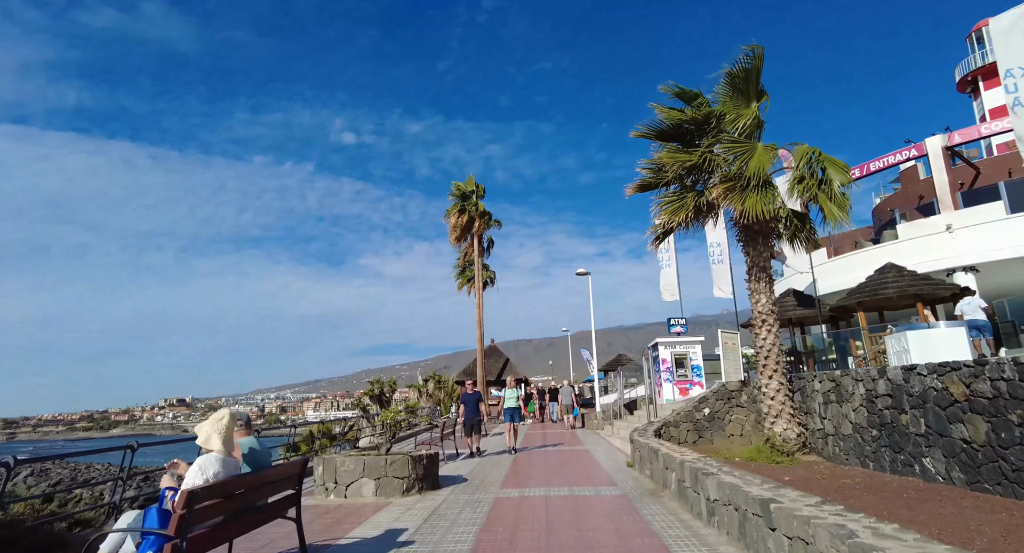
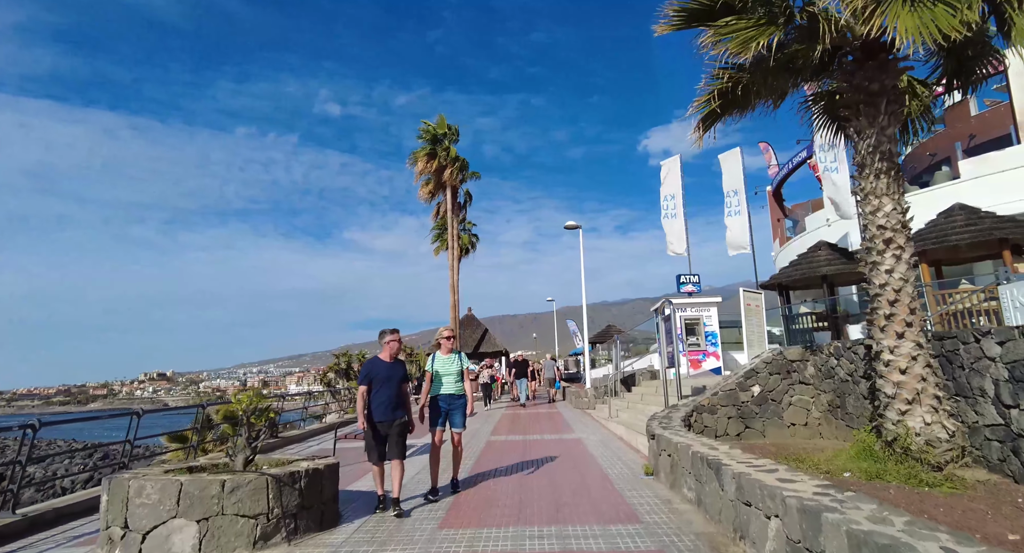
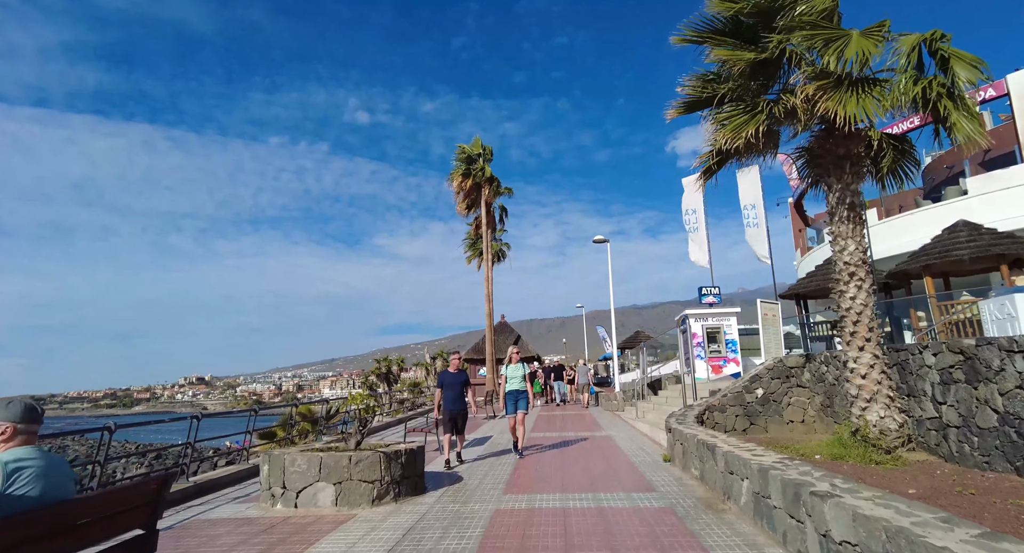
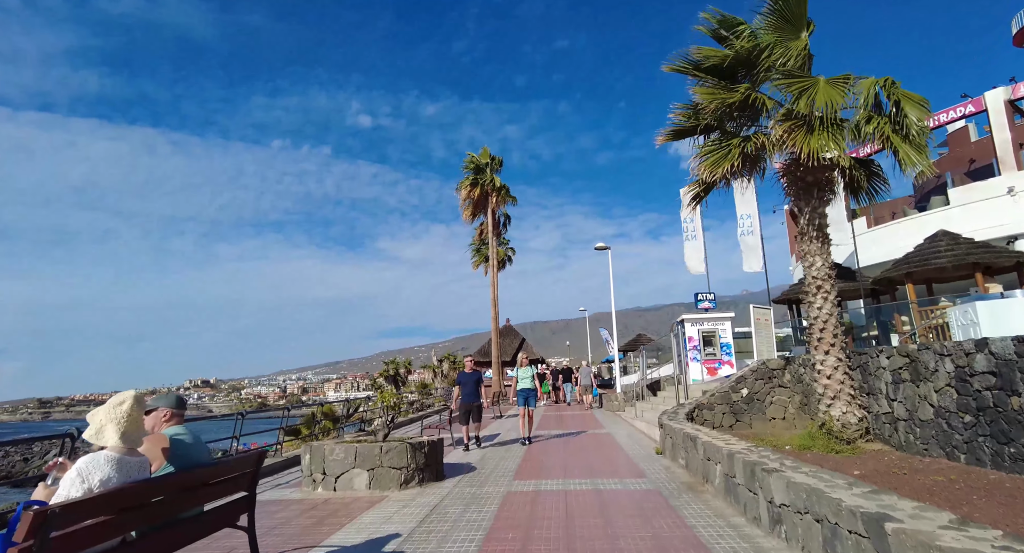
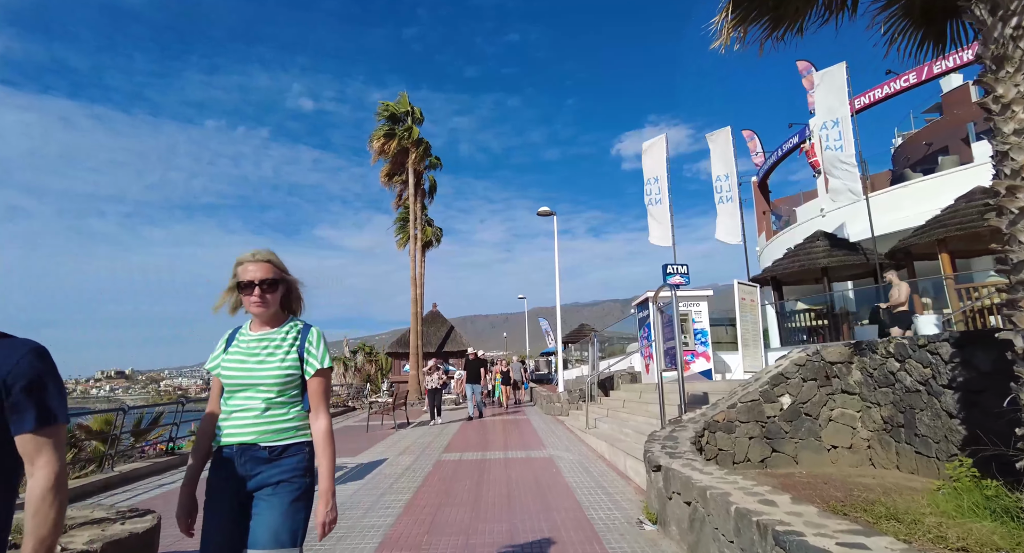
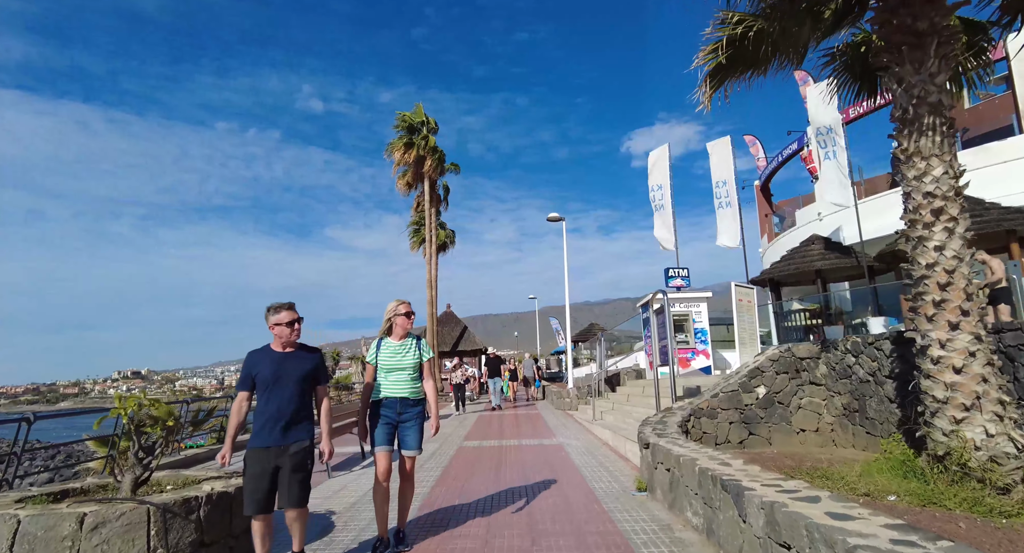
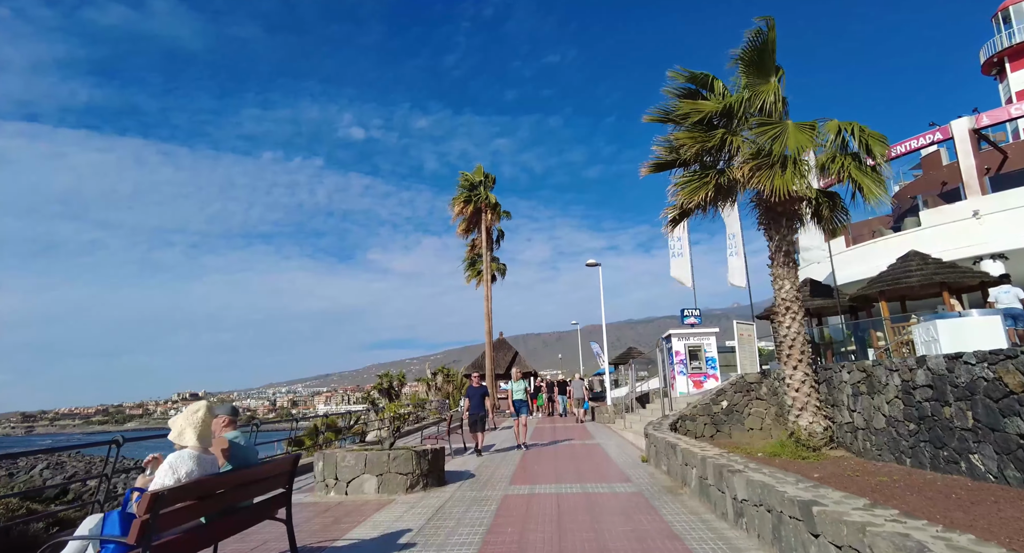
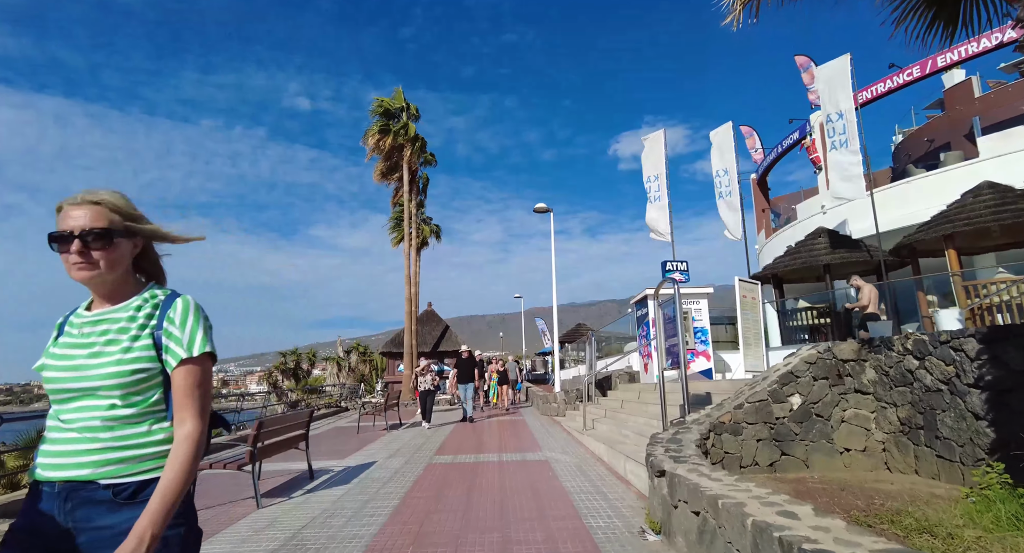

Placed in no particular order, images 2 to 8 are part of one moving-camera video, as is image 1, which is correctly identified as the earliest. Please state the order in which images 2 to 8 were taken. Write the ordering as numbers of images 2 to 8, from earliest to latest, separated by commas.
7, 4, 3, 2, 6, 5, 8
